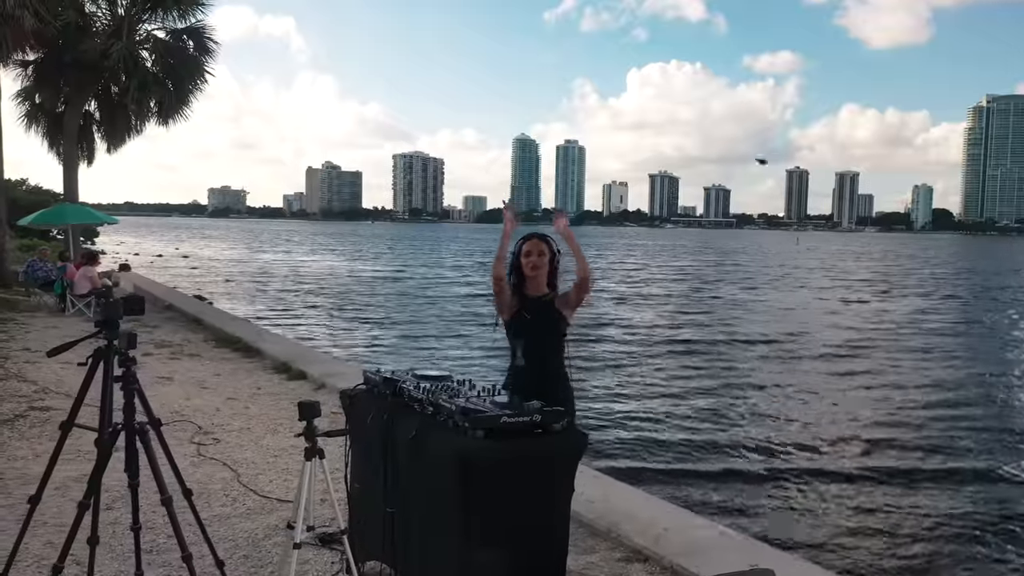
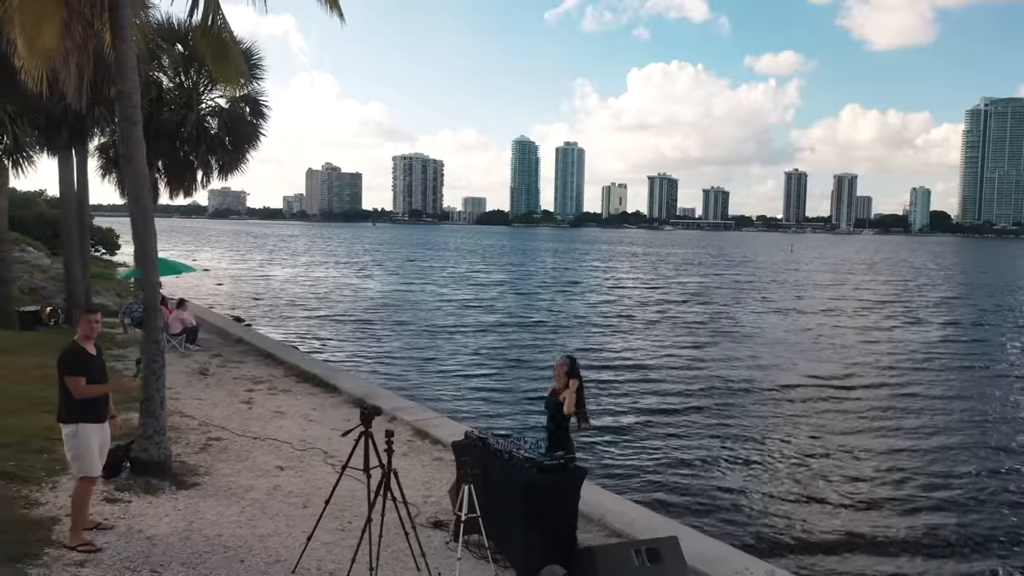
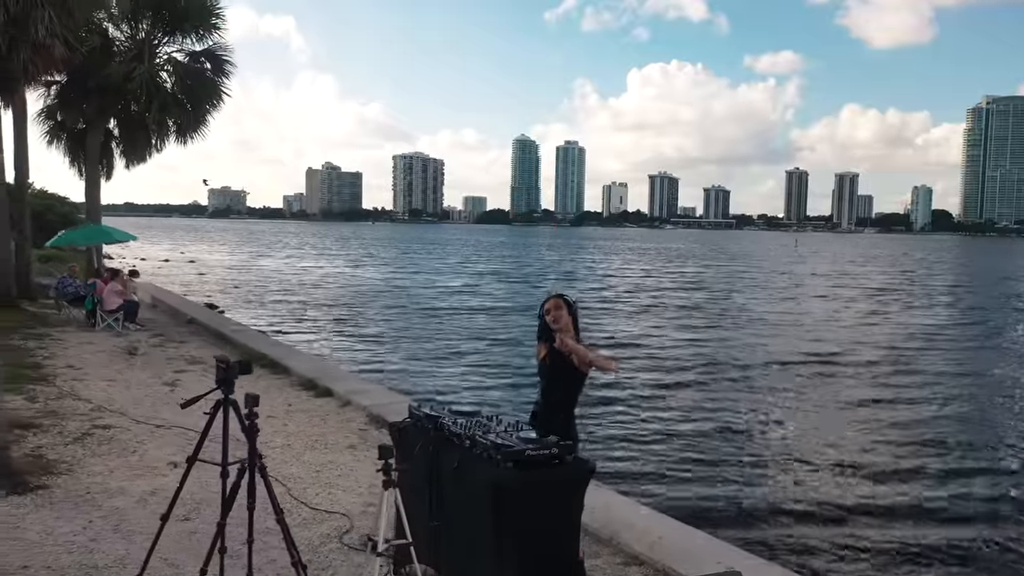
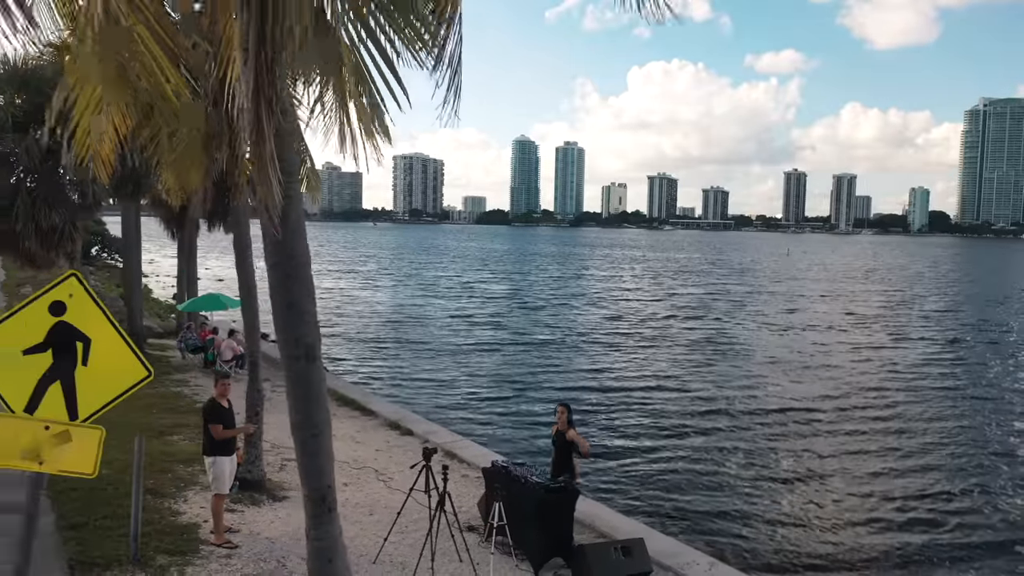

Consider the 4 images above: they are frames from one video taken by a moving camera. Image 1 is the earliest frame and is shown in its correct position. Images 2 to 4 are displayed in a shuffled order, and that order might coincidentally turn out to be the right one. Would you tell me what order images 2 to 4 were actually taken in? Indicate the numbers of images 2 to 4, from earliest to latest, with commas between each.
3, 2, 4
